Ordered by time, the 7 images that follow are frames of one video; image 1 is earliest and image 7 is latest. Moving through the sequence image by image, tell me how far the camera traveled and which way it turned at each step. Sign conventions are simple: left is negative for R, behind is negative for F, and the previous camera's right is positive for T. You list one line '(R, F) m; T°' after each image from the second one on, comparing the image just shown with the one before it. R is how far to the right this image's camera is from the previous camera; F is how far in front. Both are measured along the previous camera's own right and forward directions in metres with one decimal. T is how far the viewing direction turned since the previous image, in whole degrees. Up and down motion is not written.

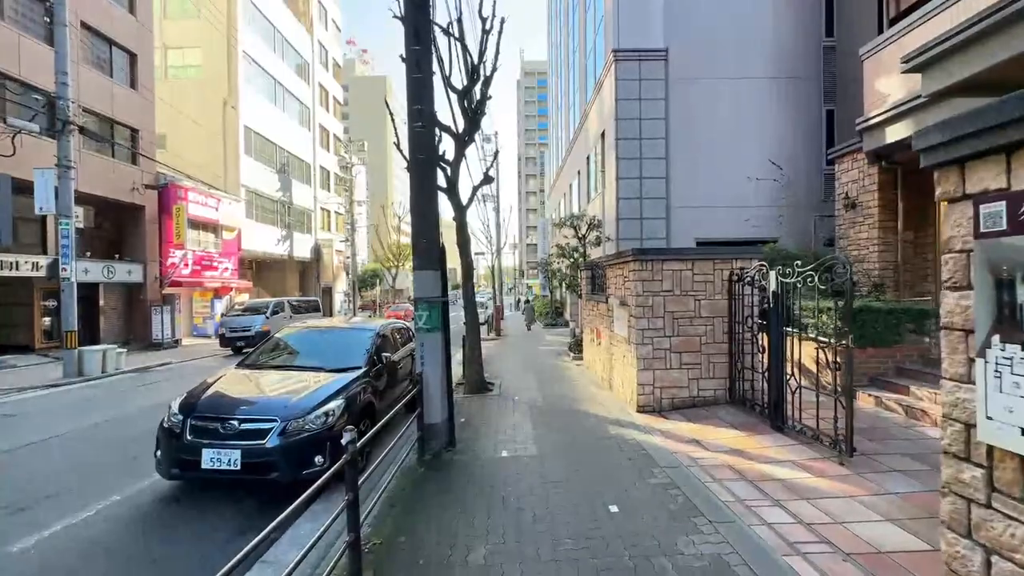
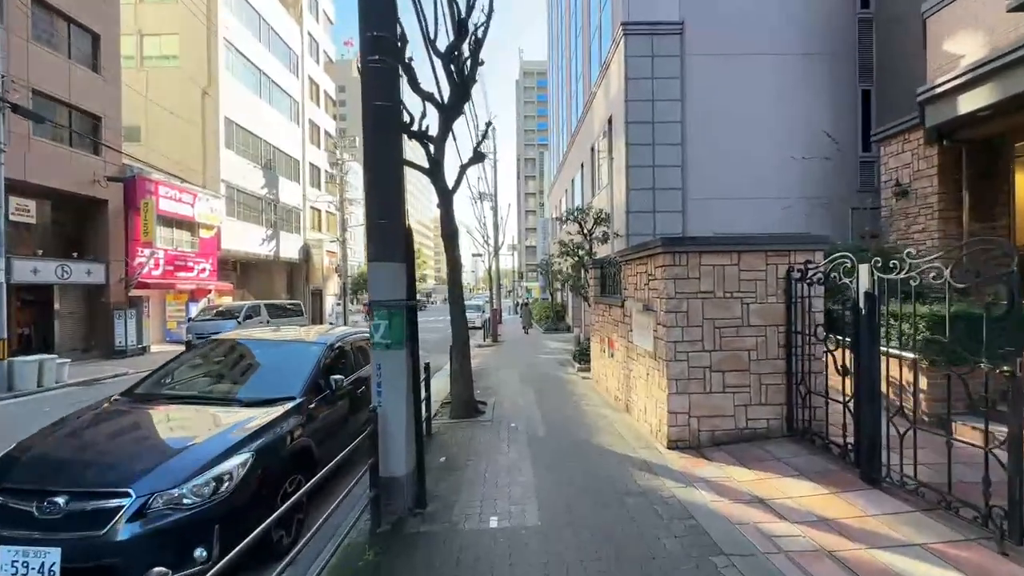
(+0.1, +1.9) m; 0°
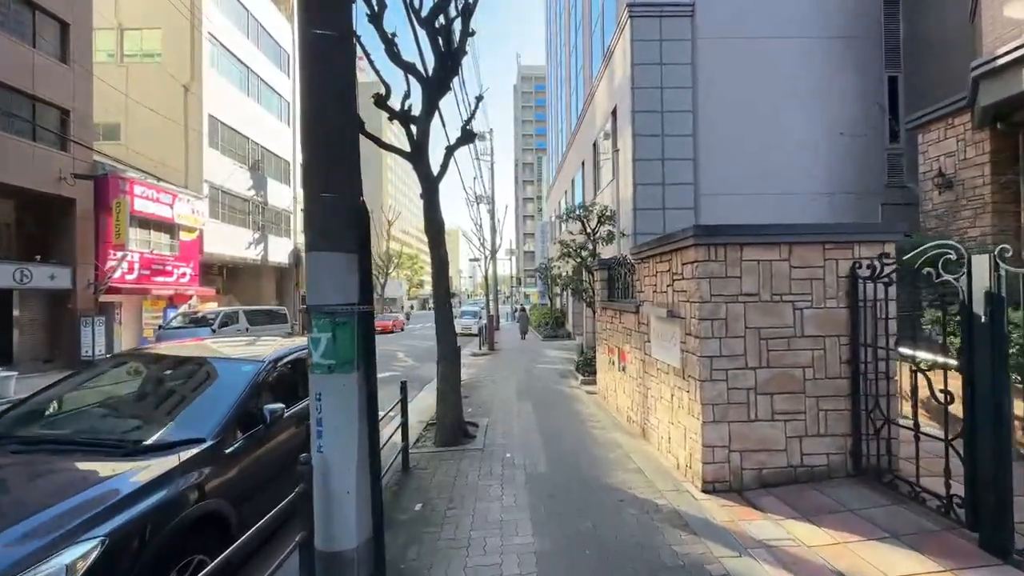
(+0.1, +1.3) m; 0°
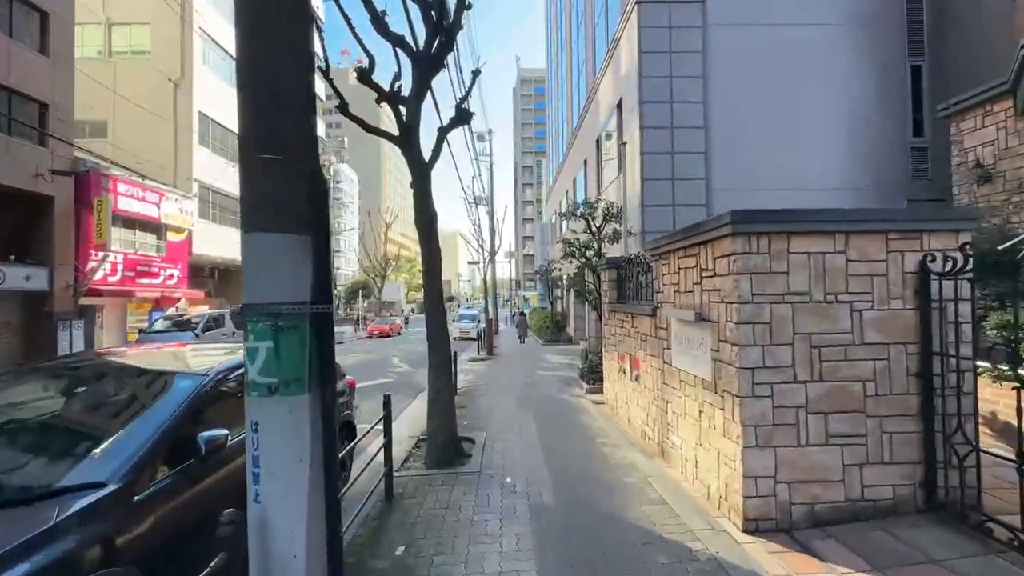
(0.0, +0.9) m; 0°
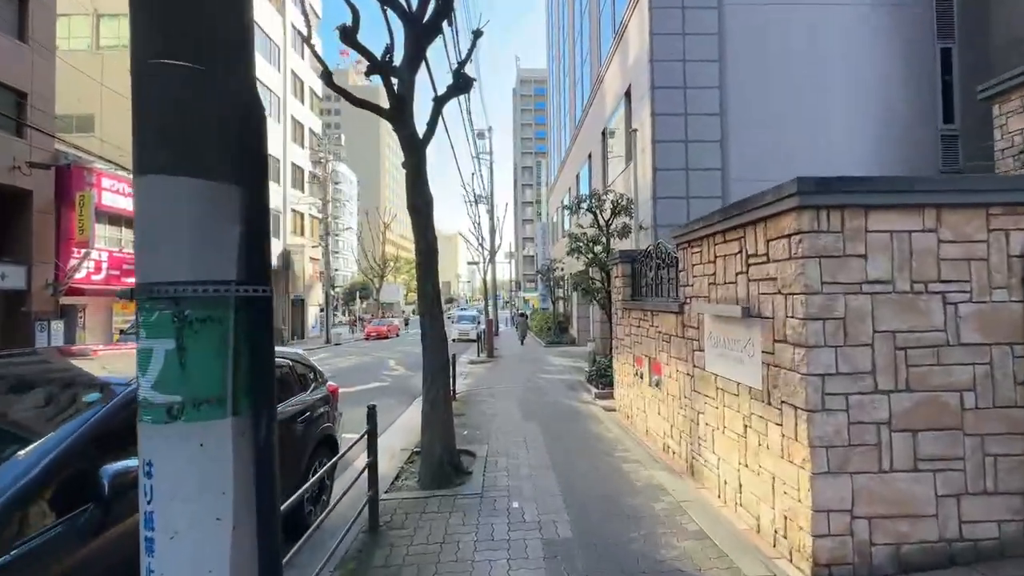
(-0.1, +0.8) m; 0°
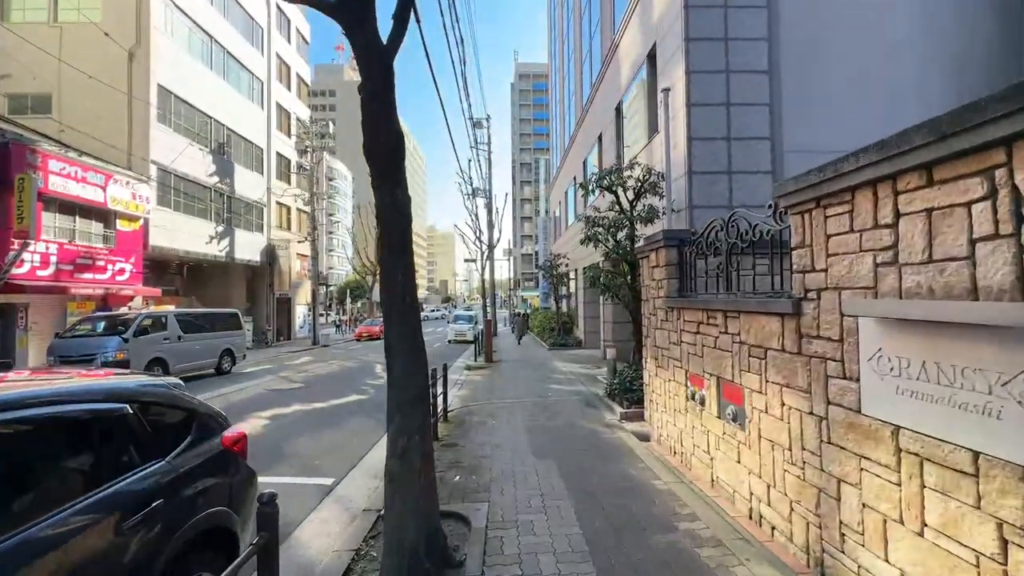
(-0.2, +2.2) m; 0°
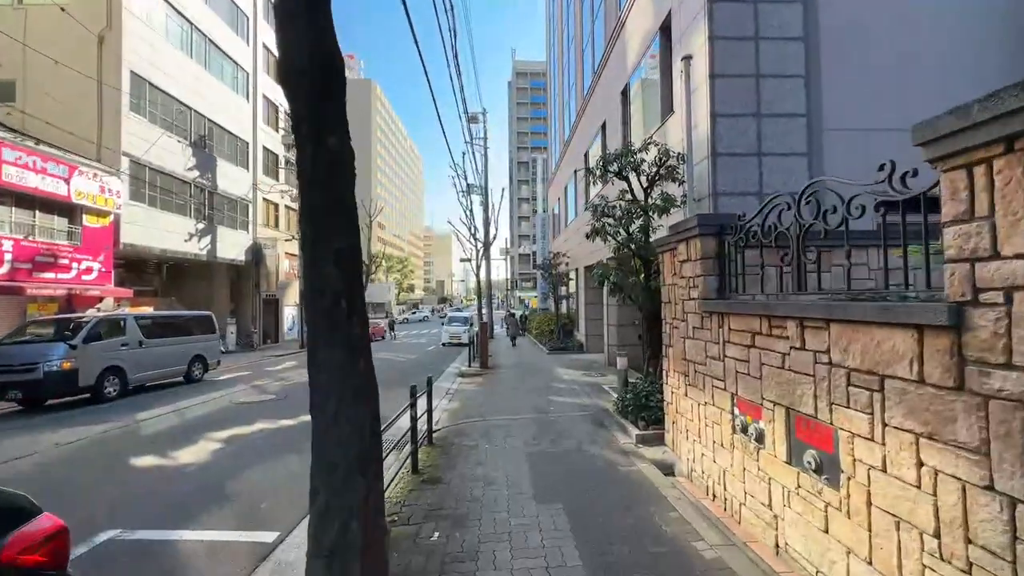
(0.0, +1.4) m; 0°
